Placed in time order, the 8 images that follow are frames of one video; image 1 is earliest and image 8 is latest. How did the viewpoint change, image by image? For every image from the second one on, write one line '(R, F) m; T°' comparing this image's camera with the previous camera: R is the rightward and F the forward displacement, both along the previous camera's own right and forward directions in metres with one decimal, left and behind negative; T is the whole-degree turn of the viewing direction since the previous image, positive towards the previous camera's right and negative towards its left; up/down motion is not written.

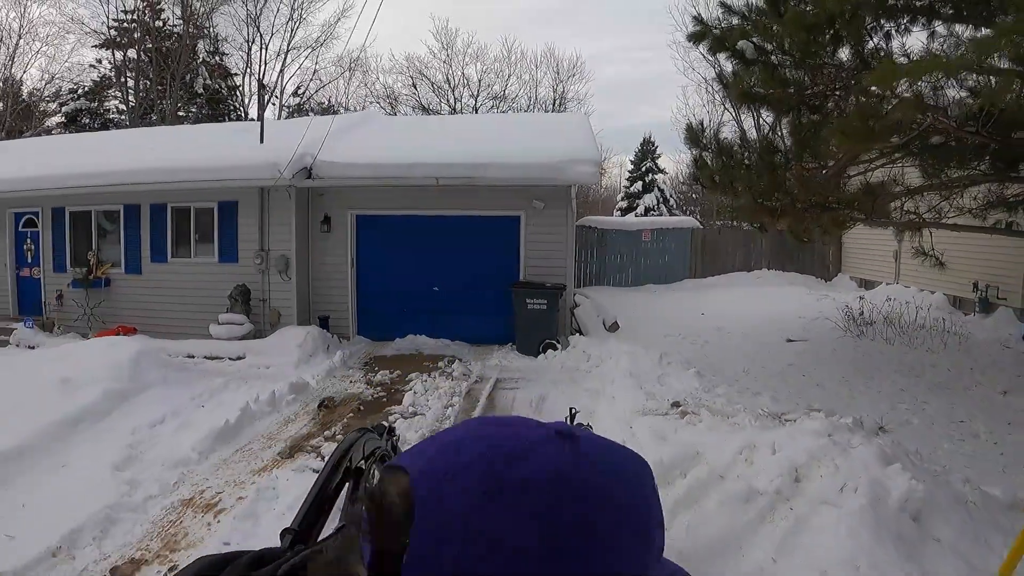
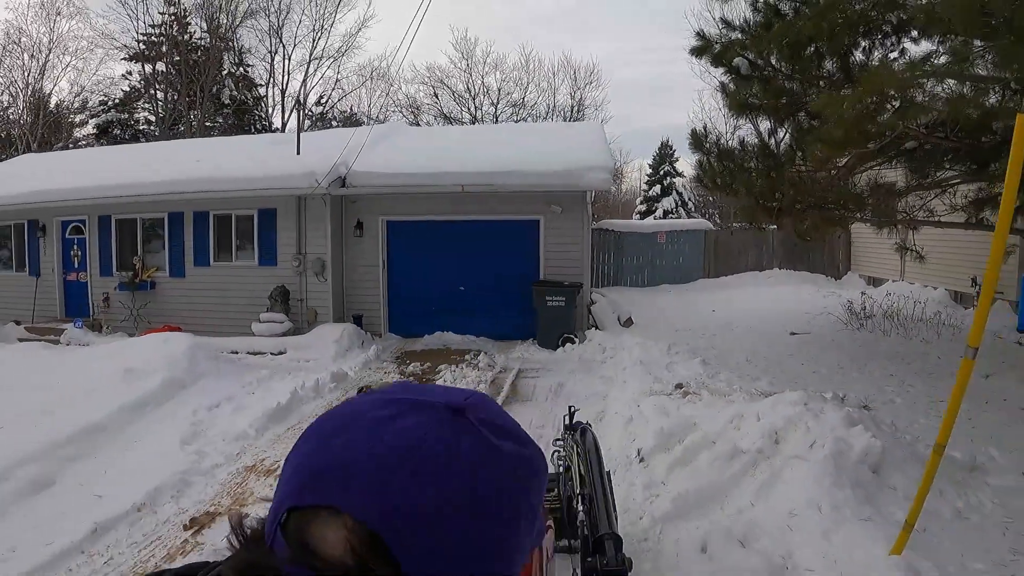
(0.0, -0.6) m; -2°
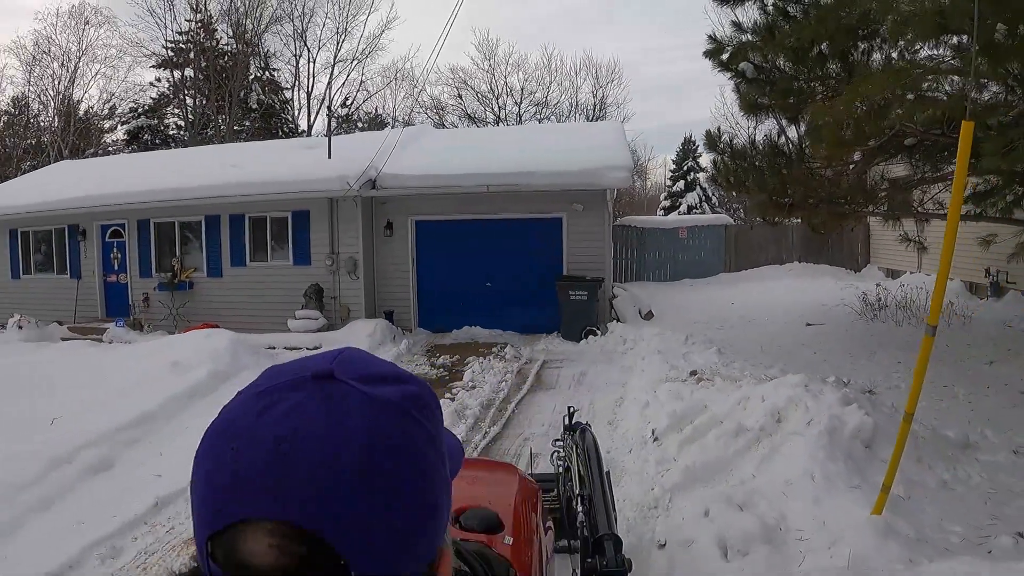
(0.0, -0.4) m; -2°
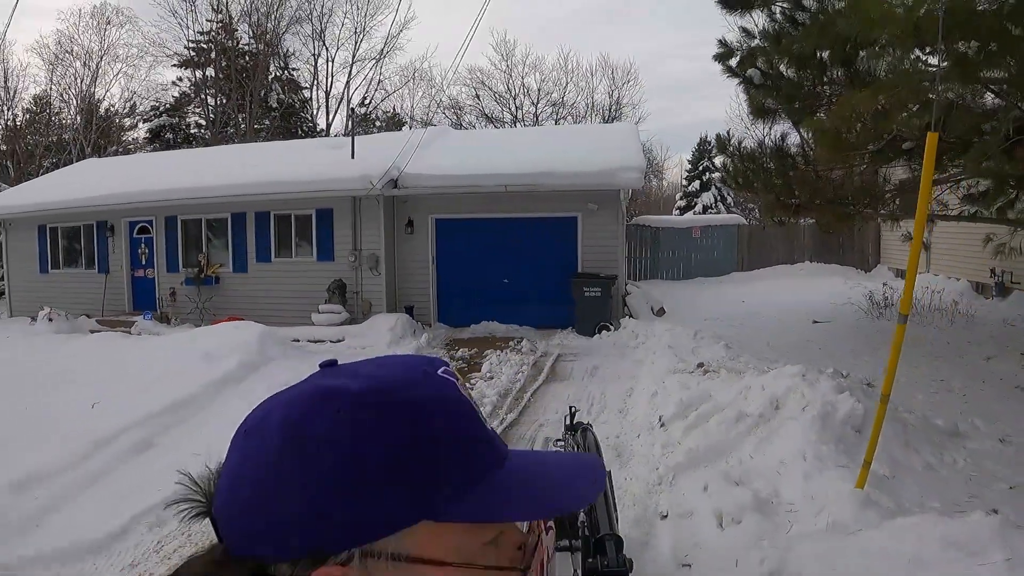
(0.0, -0.4) m; -1°
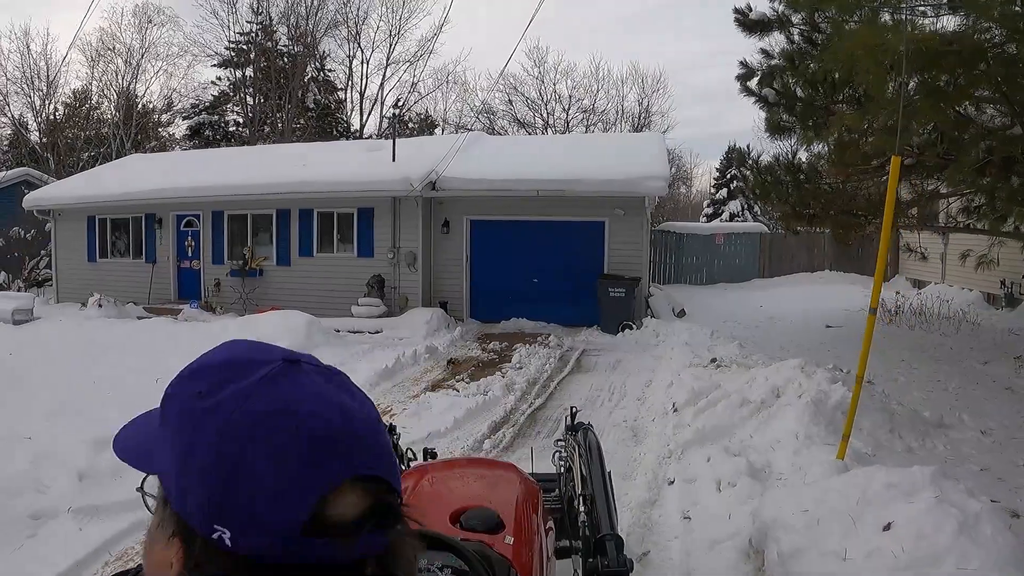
(-0.1, -0.7) m; -2°
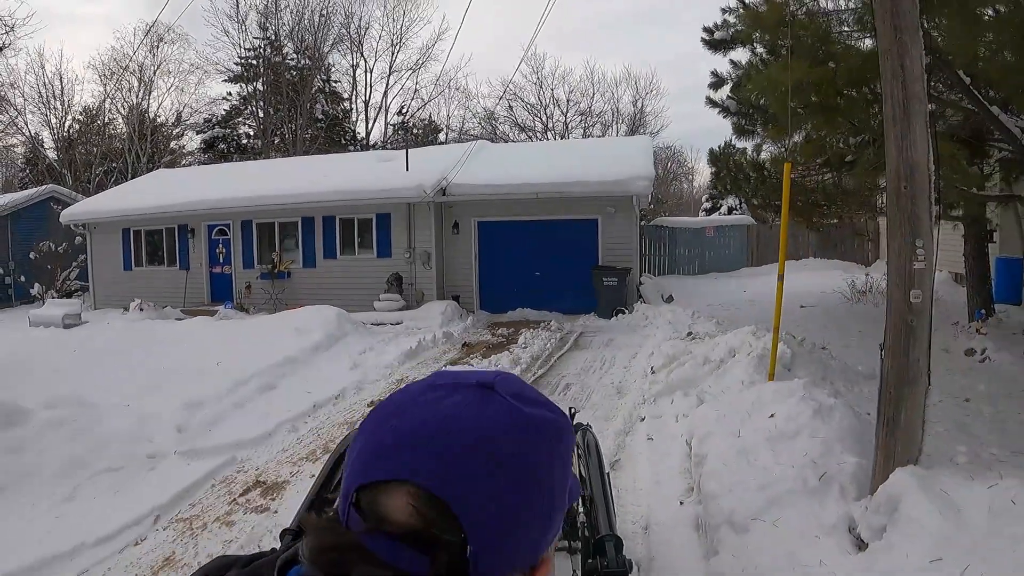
(0.0, -1.2) m; -1°
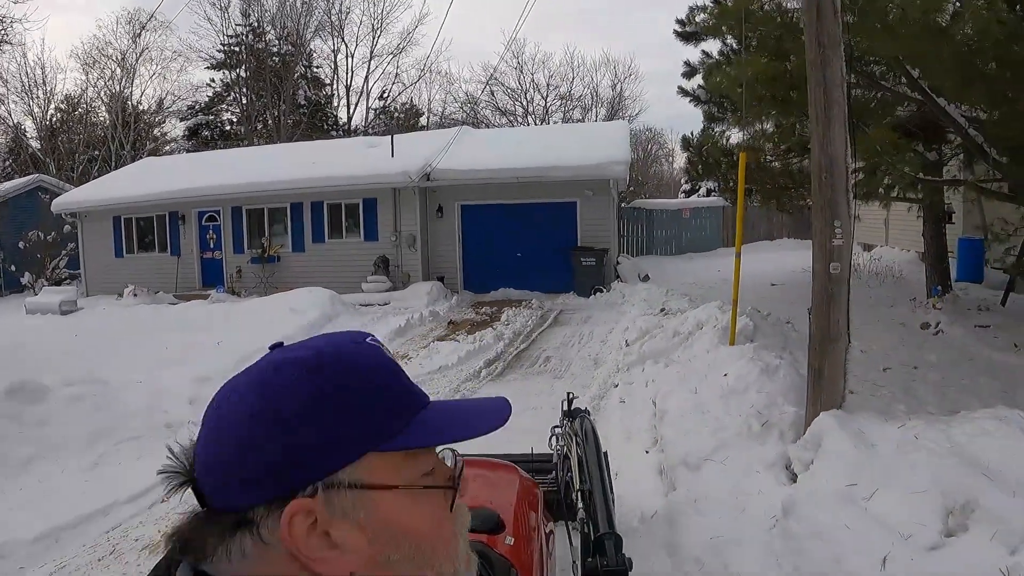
(0.0, -0.5) m; +2°
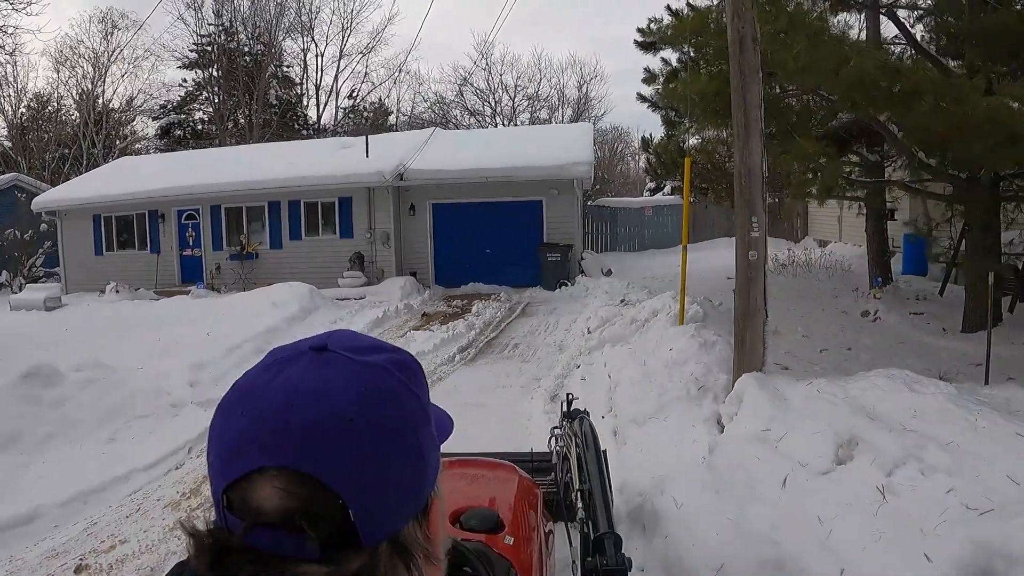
(0.0, -0.6) m; +3°
